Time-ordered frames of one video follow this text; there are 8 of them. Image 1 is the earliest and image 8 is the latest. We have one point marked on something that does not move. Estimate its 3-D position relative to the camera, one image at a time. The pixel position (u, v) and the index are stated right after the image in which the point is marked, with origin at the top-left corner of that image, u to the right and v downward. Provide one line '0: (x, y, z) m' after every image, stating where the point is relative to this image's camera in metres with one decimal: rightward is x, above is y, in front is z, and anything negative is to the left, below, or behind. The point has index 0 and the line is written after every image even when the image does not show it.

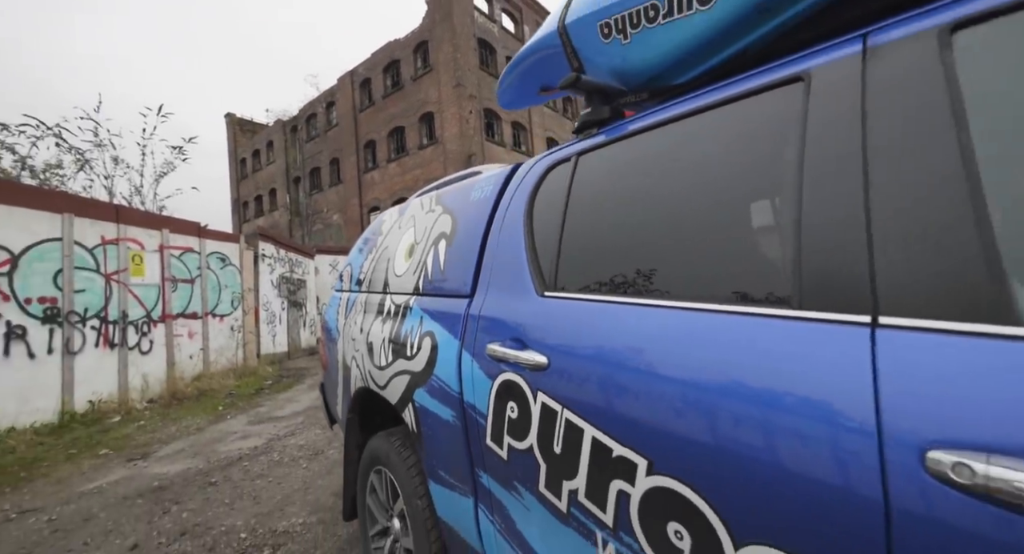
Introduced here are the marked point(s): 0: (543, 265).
0: (+0.1, 0.0, +1.4) m
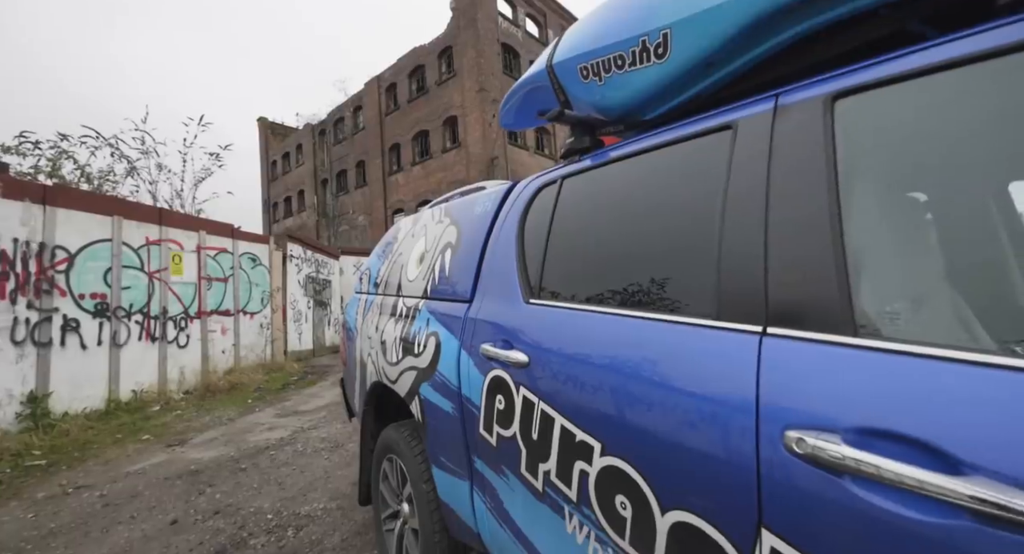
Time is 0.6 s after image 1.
0: (+0.1, 0.0, +1.6) m
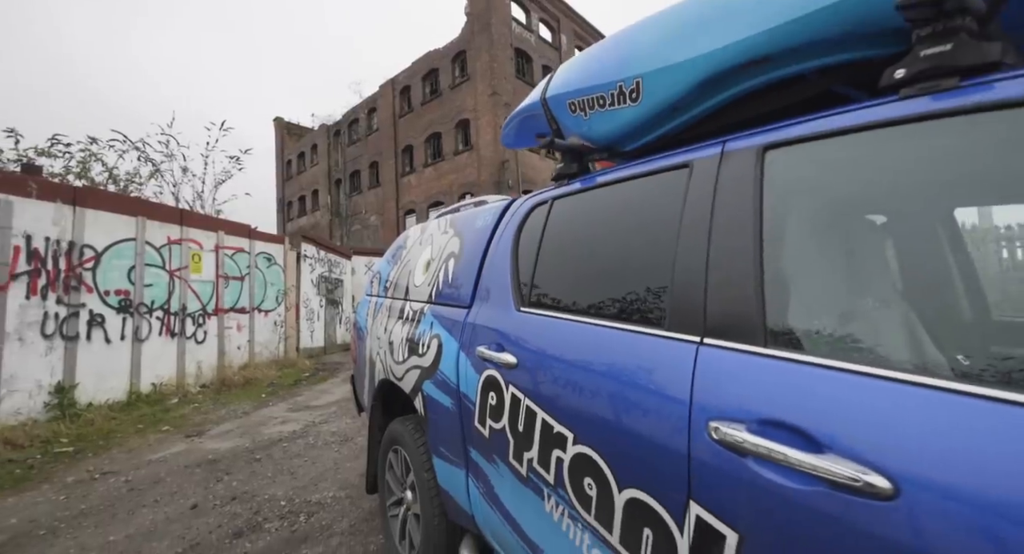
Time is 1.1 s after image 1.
0: (0.0, 0.0, +1.7) m
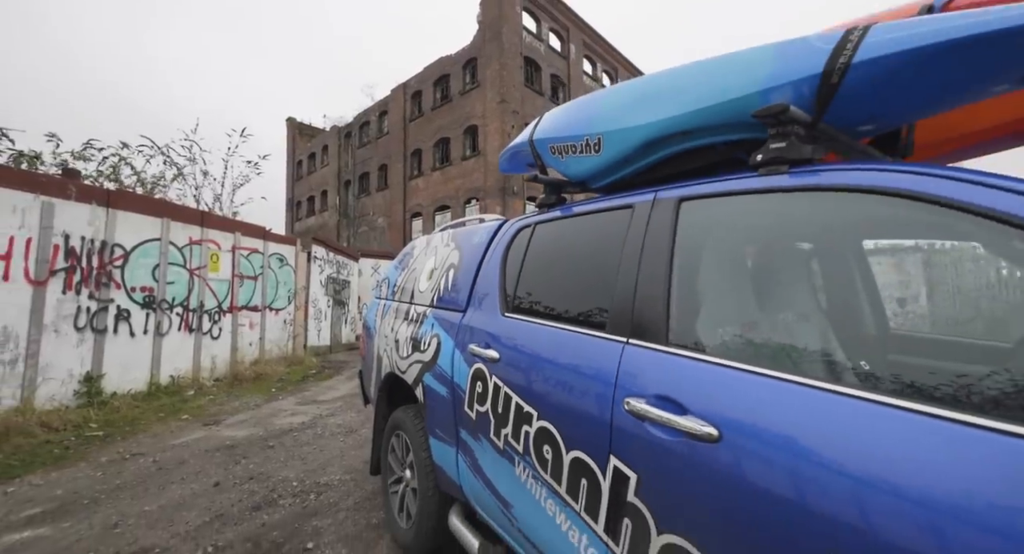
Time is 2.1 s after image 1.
0: (0.0, -0.1, +2.1) m
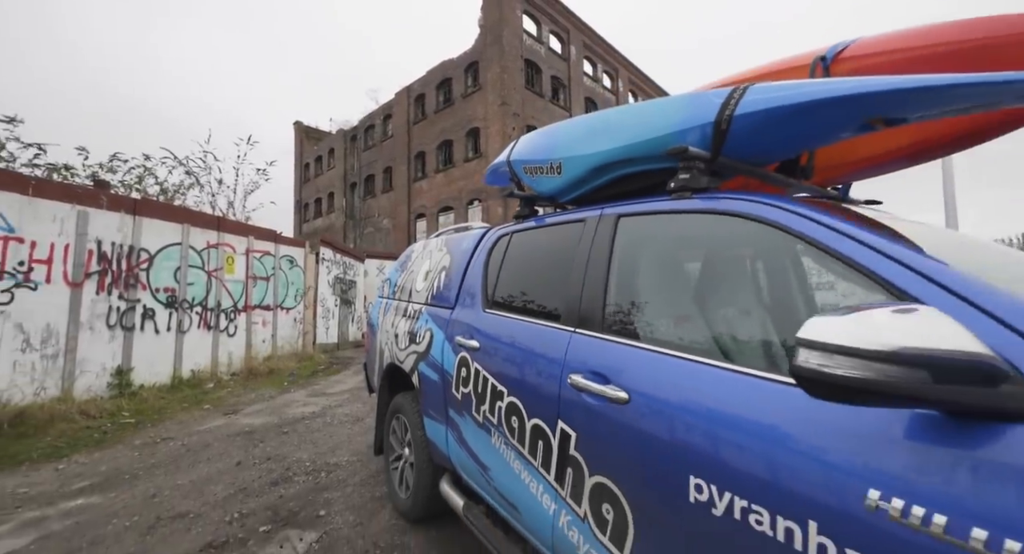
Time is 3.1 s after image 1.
0: (-0.1, -0.1, +2.5) m
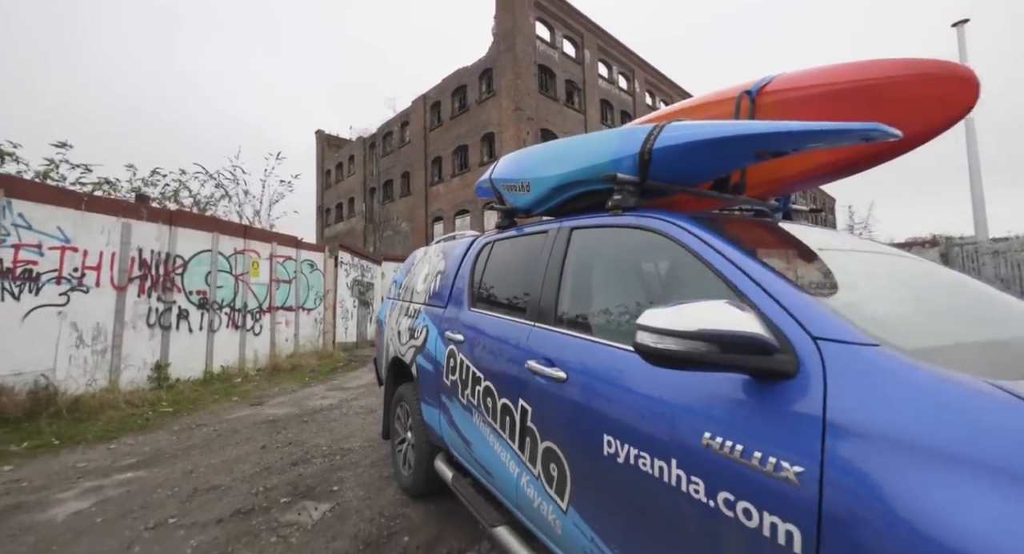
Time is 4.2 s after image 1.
0: (-0.3, -0.1, +2.8) m
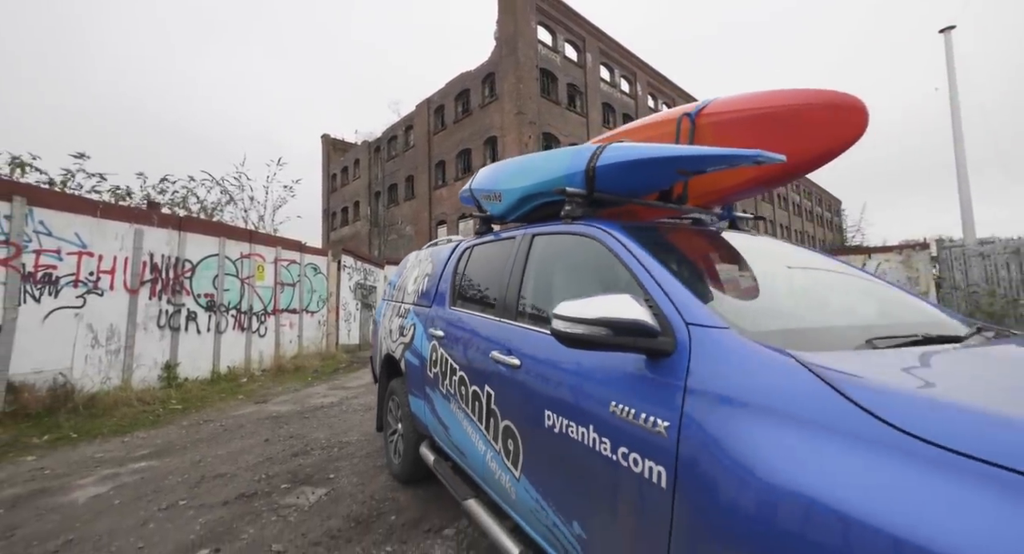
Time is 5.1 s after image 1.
0: (-0.4, -0.1, +3.1) m
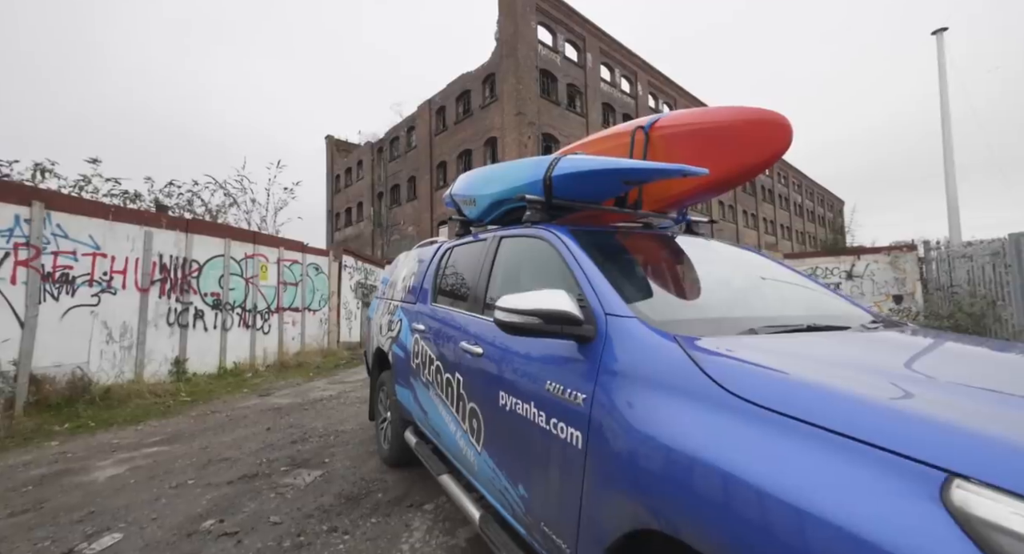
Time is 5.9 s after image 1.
0: (-0.6, -0.1, +3.4) m
